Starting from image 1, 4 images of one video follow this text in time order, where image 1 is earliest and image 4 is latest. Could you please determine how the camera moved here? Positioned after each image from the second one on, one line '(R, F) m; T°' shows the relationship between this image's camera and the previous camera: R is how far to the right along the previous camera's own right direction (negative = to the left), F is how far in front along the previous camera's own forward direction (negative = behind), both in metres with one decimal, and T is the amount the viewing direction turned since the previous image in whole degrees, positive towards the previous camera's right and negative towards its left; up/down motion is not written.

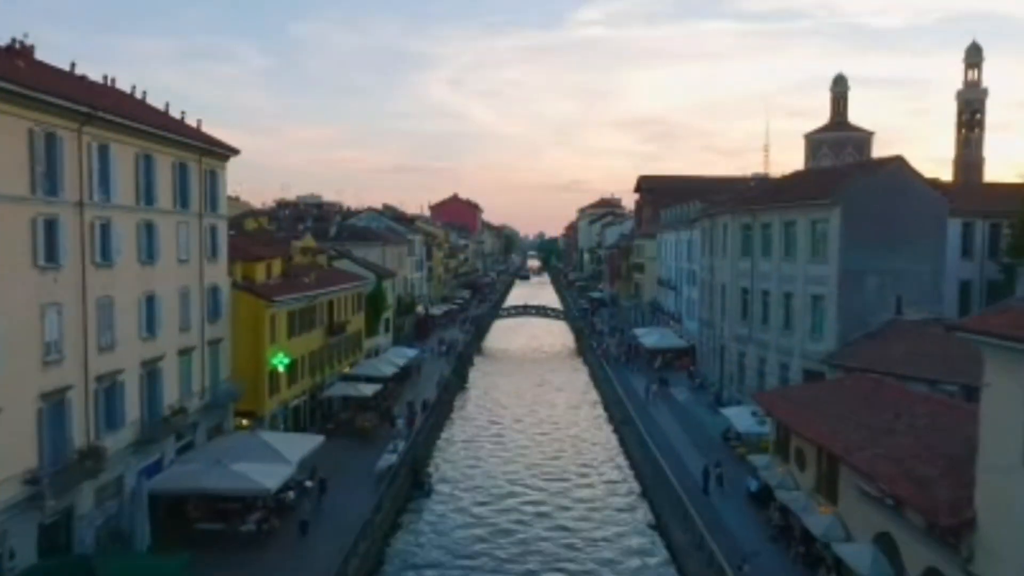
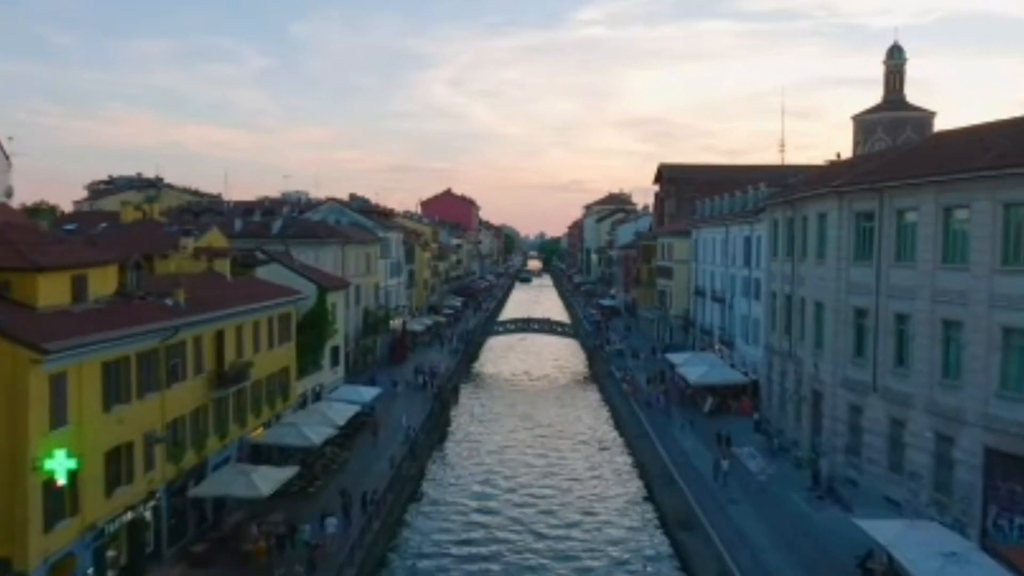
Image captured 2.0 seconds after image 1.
(+0.1, +20.8) m; 0°
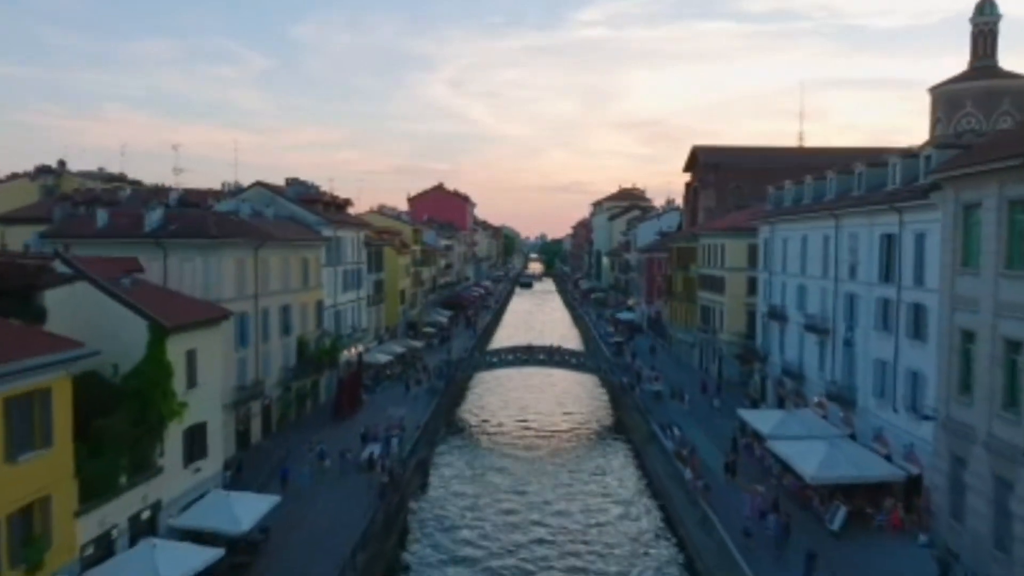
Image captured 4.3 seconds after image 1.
(+0.1, +23.3) m; 0°
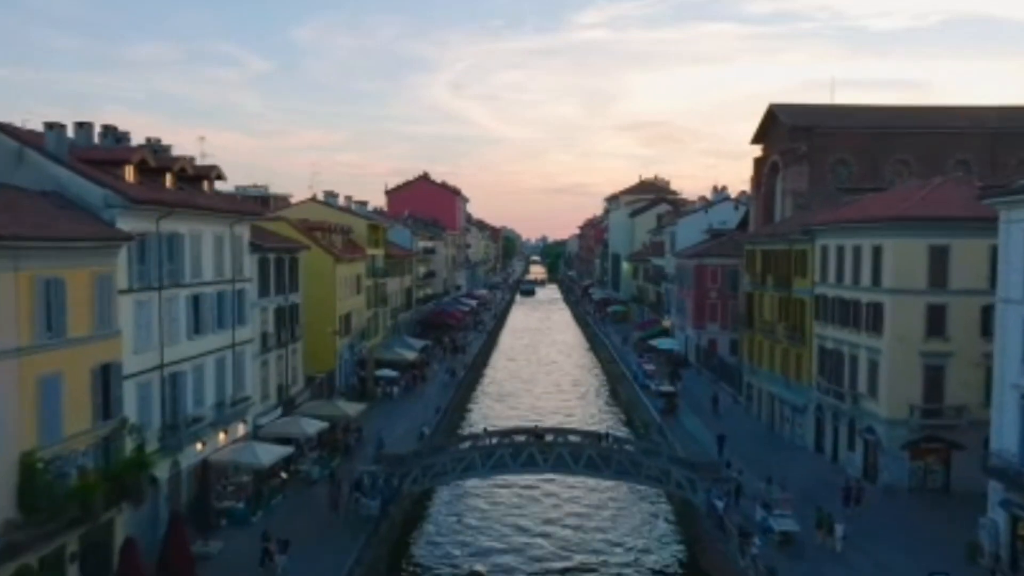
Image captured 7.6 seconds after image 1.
(+0.2, +30.4) m; 0°
